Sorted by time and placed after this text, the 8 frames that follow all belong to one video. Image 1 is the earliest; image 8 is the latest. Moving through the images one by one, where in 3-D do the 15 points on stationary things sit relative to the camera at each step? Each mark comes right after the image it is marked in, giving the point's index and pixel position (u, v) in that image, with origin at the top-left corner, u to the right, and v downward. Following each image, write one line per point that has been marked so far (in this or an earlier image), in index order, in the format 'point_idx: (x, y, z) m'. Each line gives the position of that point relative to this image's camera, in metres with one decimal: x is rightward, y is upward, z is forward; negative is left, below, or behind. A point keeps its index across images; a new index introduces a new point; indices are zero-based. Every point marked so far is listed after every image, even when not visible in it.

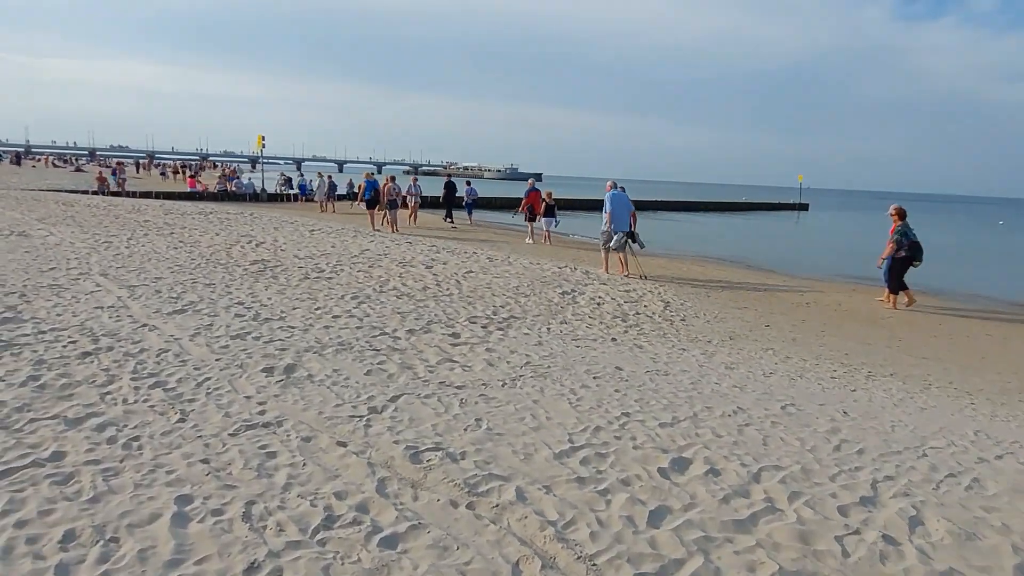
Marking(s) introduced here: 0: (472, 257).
0: (-0.8, +0.6, +15.1) m
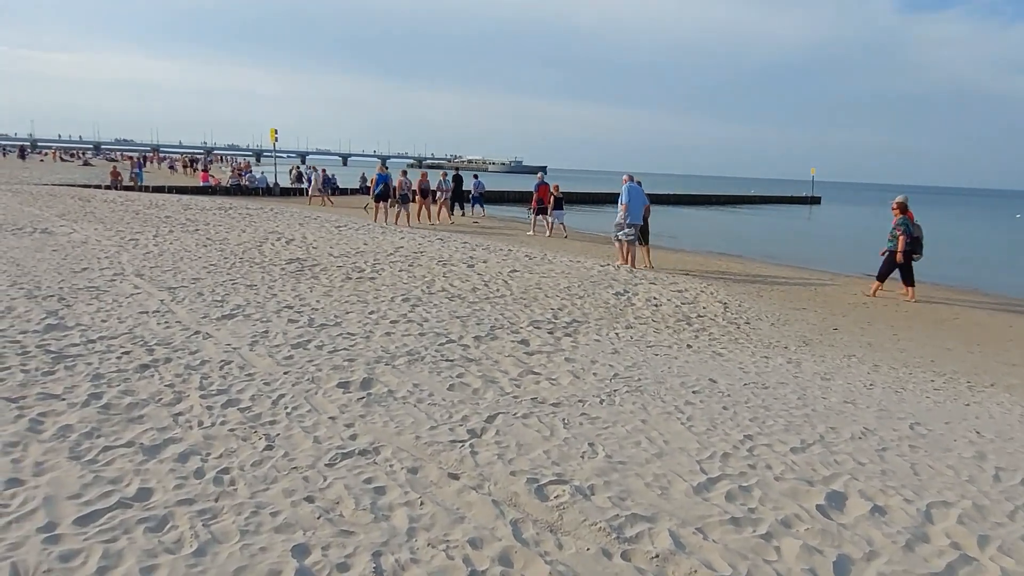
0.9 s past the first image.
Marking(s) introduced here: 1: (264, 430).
0: (0.0, +0.7, +14.6) m
1: (-1.5, -0.9, +4.7) m
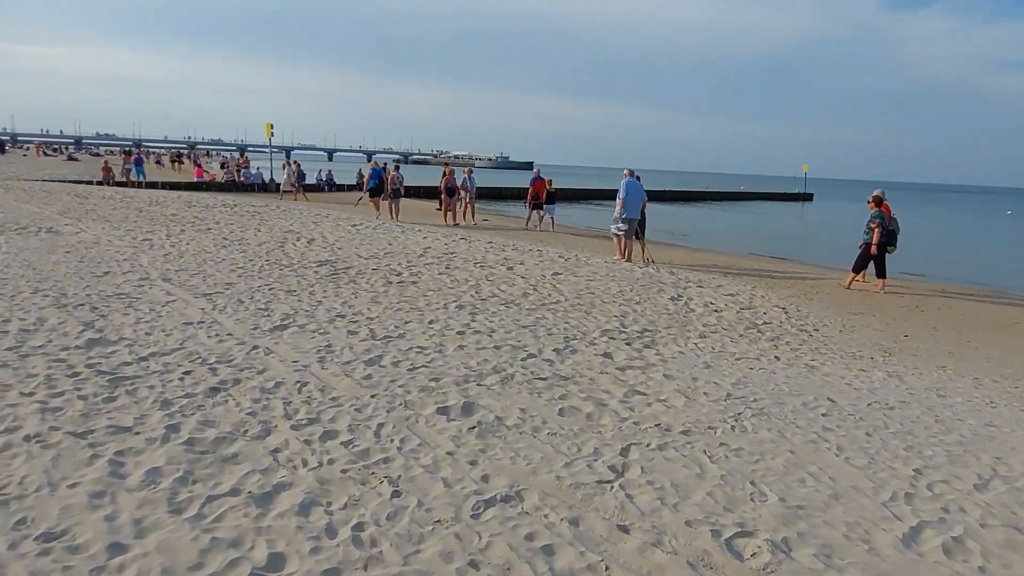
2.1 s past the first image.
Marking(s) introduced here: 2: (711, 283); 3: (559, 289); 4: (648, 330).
0: (+0.6, +0.6, +13.9) m
1: (-0.7, -1.0, +4.1) m
2: (+3.4, +0.1, +12.7) m
3: (+0.7, 0.0, +10.3) m
4: (+1.5, -0.5, +8.4) m
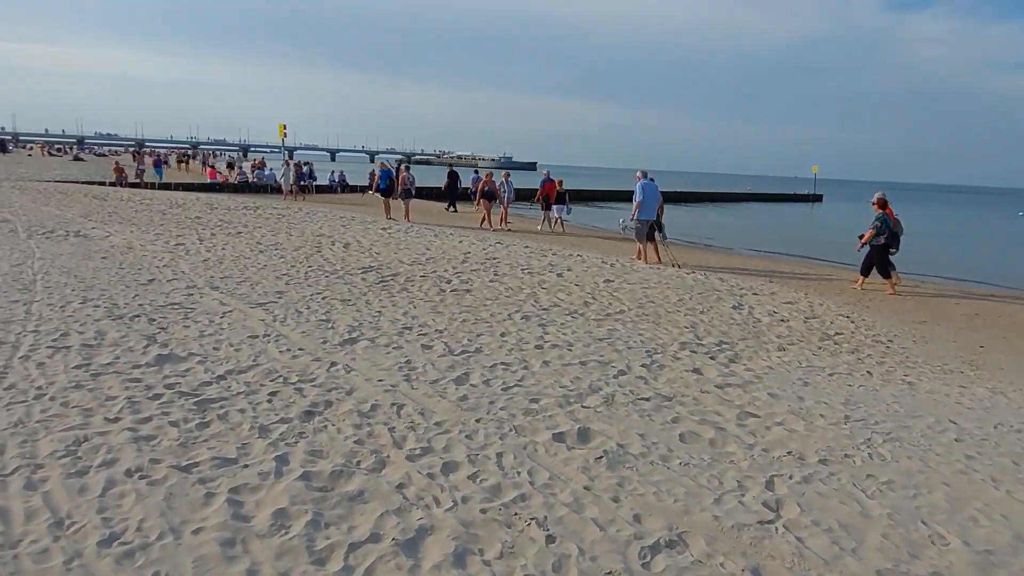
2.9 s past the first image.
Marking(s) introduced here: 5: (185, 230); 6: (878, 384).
0: (+1.4, +0.5, +13.6) m
1: (+0.1, -1.1, +3.7) m
2: (+4.1, 0.0, +12.3) m
3: (+1.4, -0.1, +10.0) m
4: (+2.3, -0.6, +8.0) m
5: (-6.6, +1.2, +15.1) m
6: (+3.3, -0.9, +6.8) m
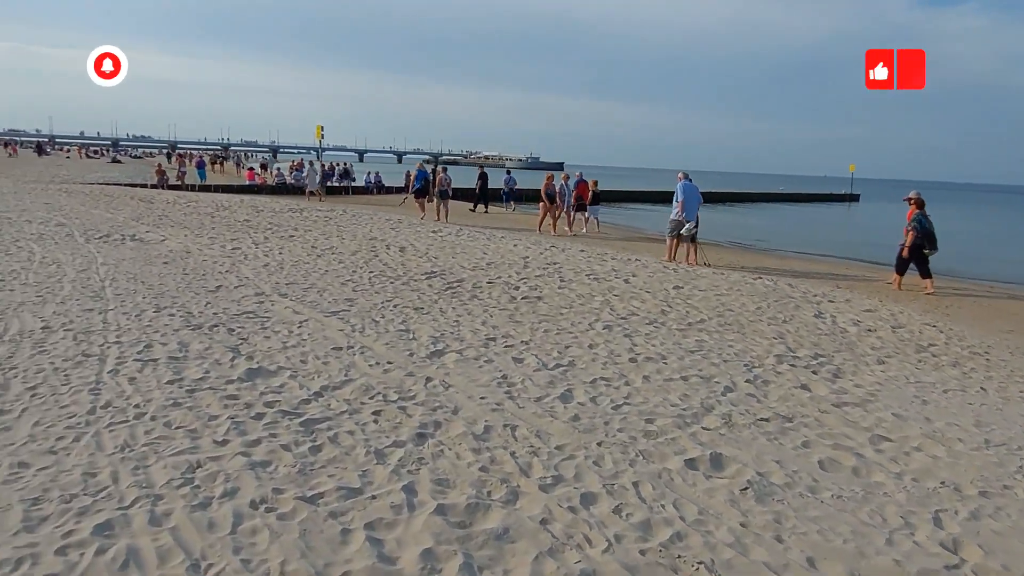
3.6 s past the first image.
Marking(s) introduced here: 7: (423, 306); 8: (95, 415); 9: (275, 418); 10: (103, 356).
0: (+2.4, +0.4, +13.2) m
1: (+0.8, -1.2, +3.4) m
2: (+5.1, -0.1, +11.9) m
3: (+2.3, -0.2, +9.6) m
4: (+3.1, -0.7, +7.6) m
5: (-5.5, +1.1, +15.0) m
6: (+4.1, -1.0, +6.4) m
7: (-1.0, -0.2, +8.8) m
8: (-2.5, -0.8, +4.6) m
9: (-1.5, -0.8, +4.7) m
10: (-3.2, -0.5, +5.9) m
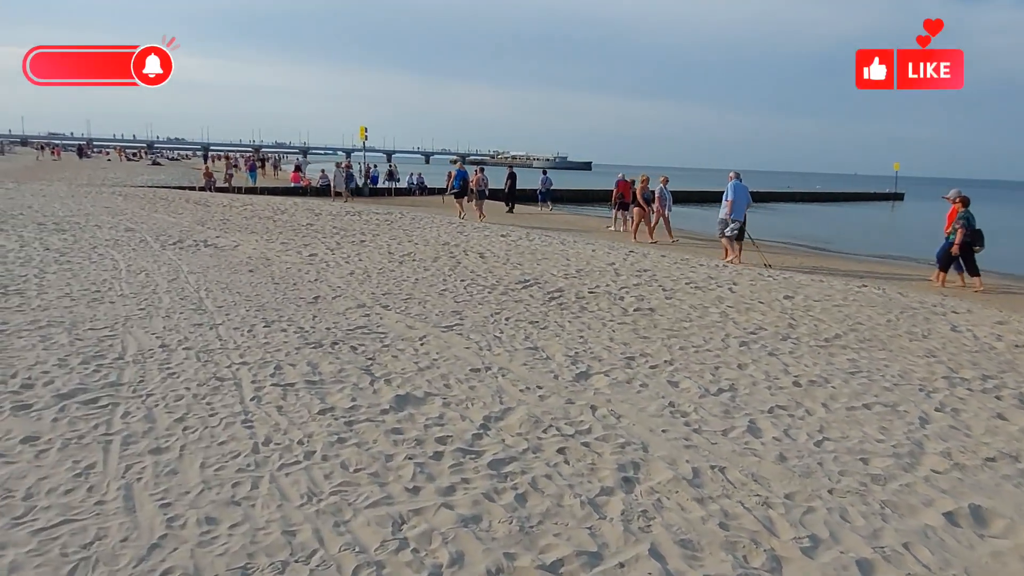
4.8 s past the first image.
0: (+3.9, +0.3, +12.6) m
1: (+1.9, -1.3, +2.8) m
2: (+6.5, -0.3, +11.1) m
3: (+3.7, -0.4, +9.0) m
4: (+4.4, -0.8, +6.9) m
5: (-3.9, +1.0, +14.6) m
6: (+5.3, -1.1, +5.7) m
7: (+0.3, -0.4, +8.2) m
8: (-1.4, -0.9, +4.1) m
9: (-0.3, -0.9, +4.2) m
10: (-2.0, -0.7, +5.5) m
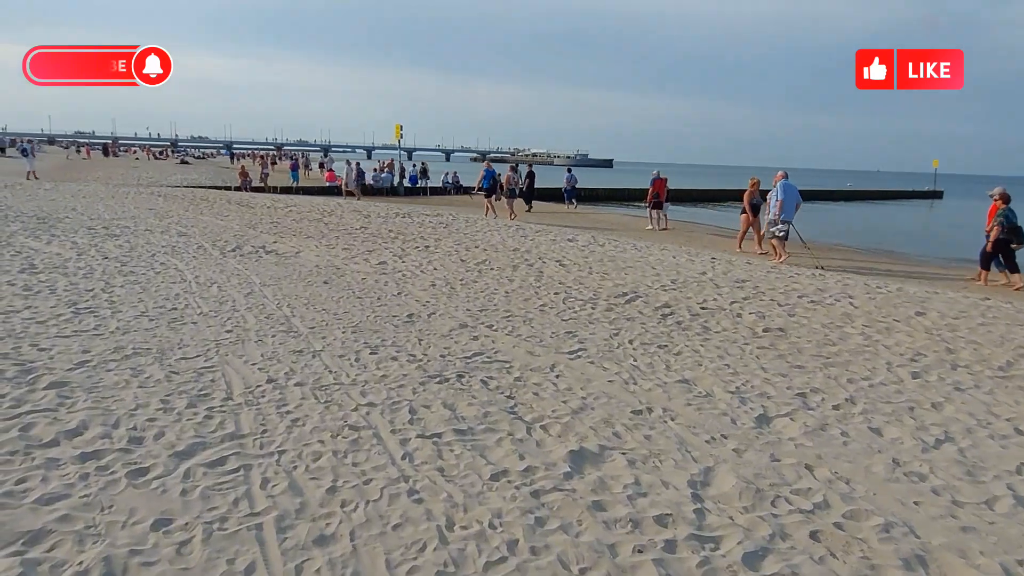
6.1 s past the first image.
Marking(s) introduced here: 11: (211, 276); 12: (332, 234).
0: (+5.2, +0.1, +11.6) m
1: (+3.0, -1.5, +1.8) m
2: (+7.8, -0.5, +10.1) m
3: (+4.9, -0.6, +8.0) m
4: (+5.6, -1.0, +5.9) m
5: (-2.6, +0.8, +13.8) m
6: (+6.5, -1.3, +4.7) m
7: (+1.5, -0.5, +7.3) m
8: (-0.2, -1.1, +3.2) m
9: (+0.8, -1.1, +3.3) m
10: (-0.9, -0.9, +4.6) m
11: (-3.9, +0.2, +9.8) m
12: (-3.7, +1.1, +15.4) m
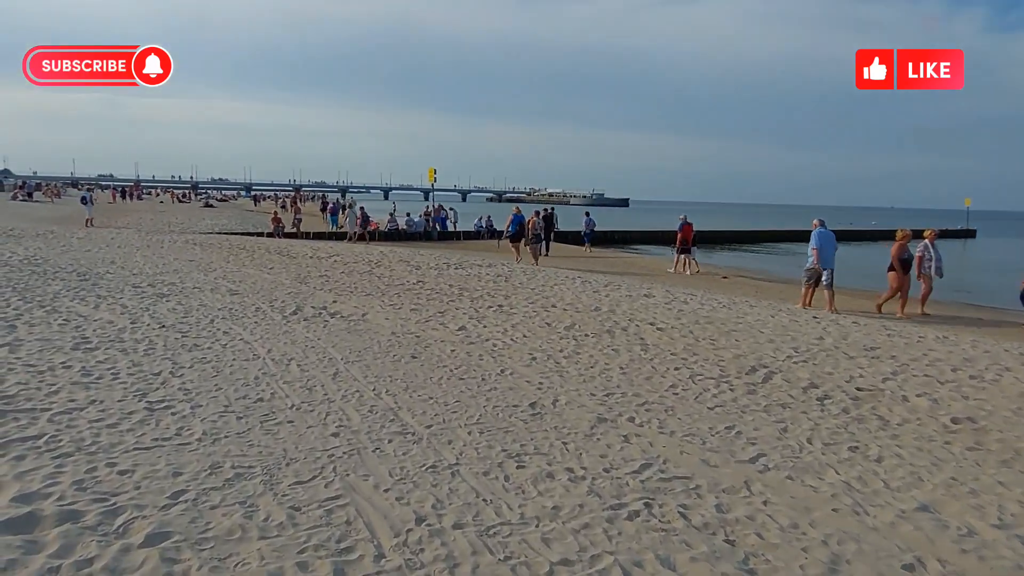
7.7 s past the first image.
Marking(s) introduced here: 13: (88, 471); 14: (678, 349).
0: (+6.5, -0.8, +10.3) m
1: (+4.2, -2.0, +0.5) m
2: (+9.1, -1.3, +8.7) m
3: (+6.2, -1.3, +6.6) m
4: (+6.8, -1.6, +4.6) m
5: (-1.2, -0.3, +12.7) m
6: (+7.7, -1.9, +3.3) m
7: (+2.7, -1.3, +6.0) m
8: (+0.9, -1.6, +2.0) m
9: (+2.0, -1.7, +2.0) m
10: (+0.4, -1.4, +3.4) m
11: (-2.6, -0.7, +8.6) m
12: (-2.3, 0.0, +14.3) m
13: (-2.6, -1.1, +4.6) m
14: (+2.1, -0.8, +9.6) m
